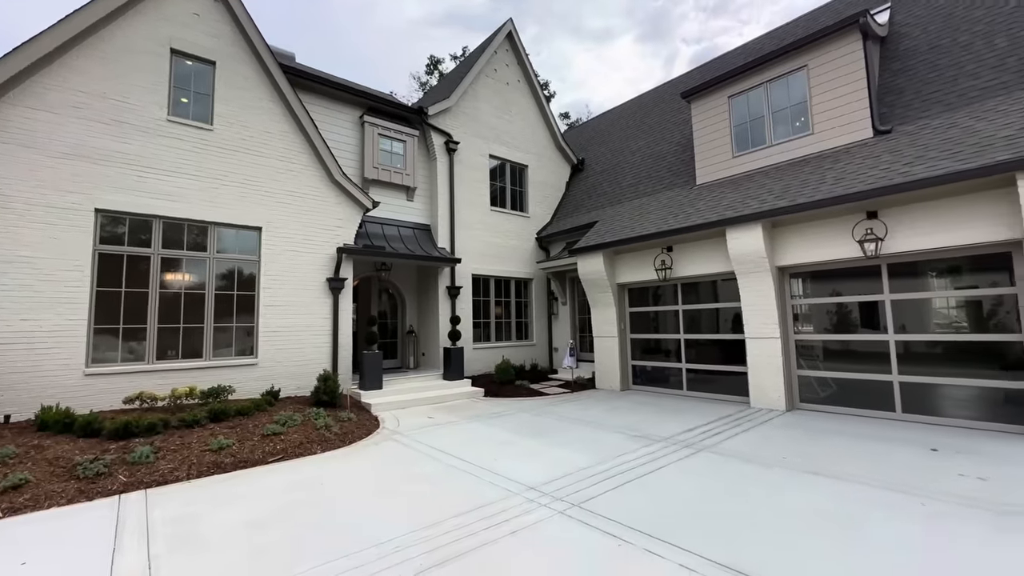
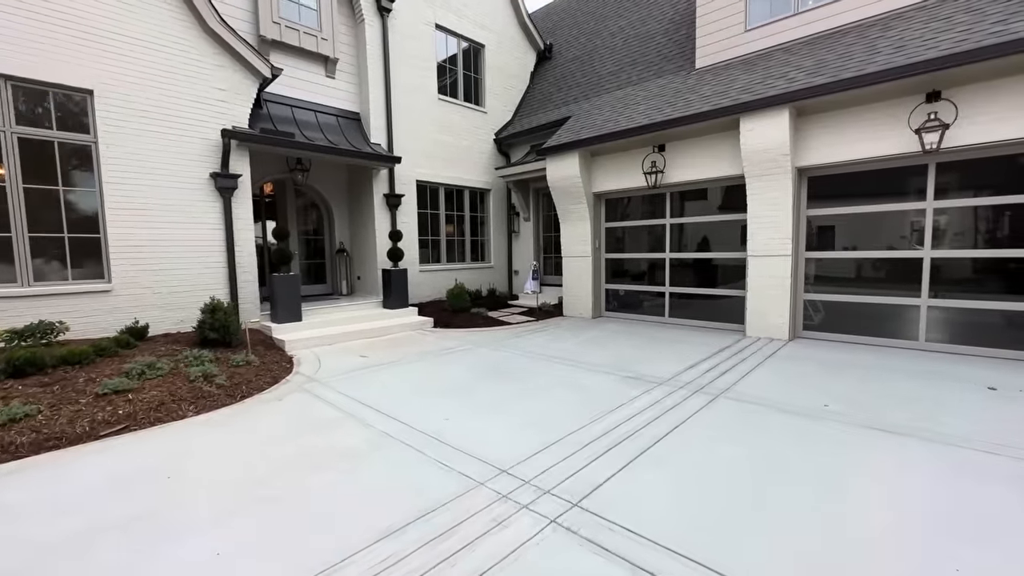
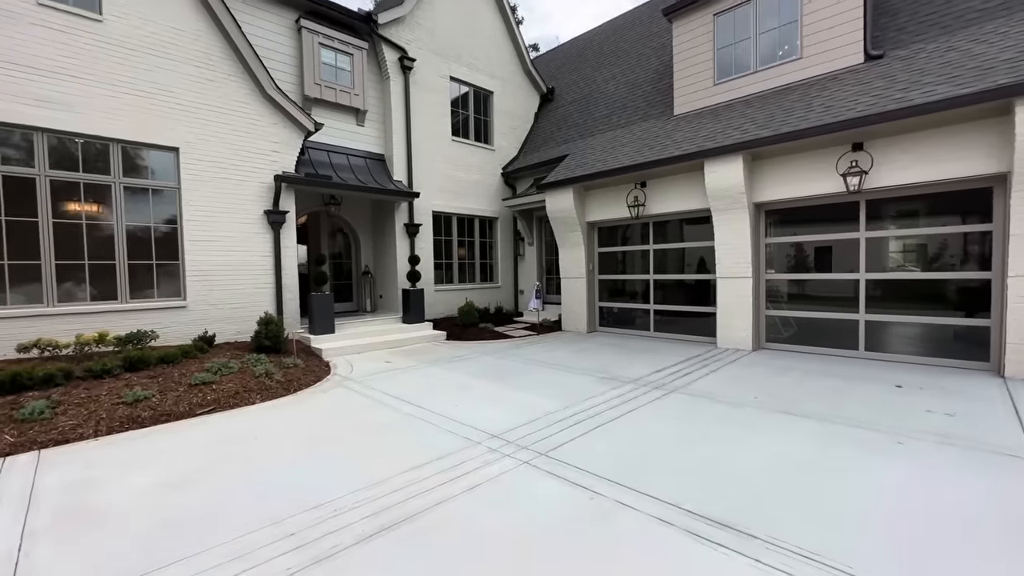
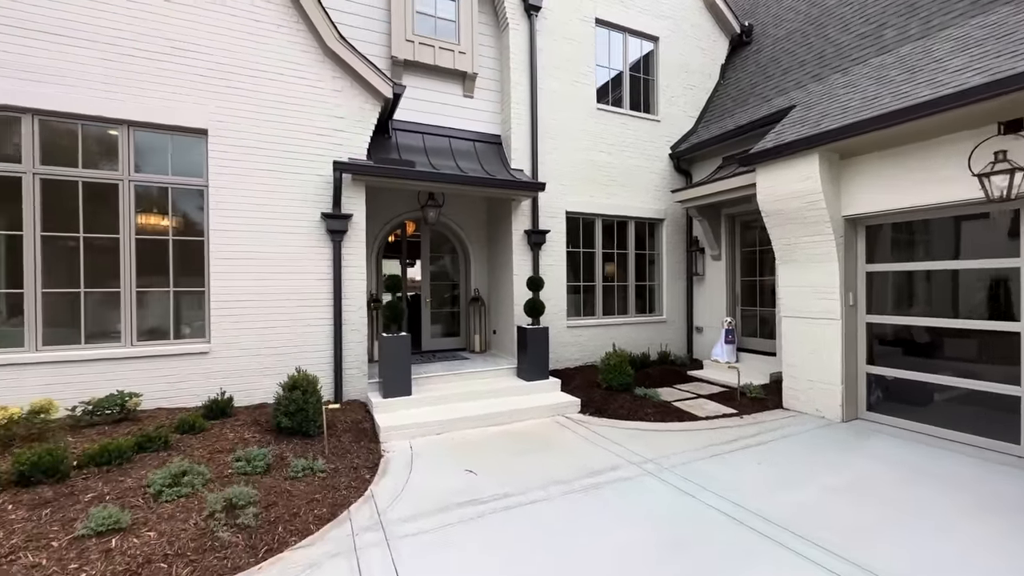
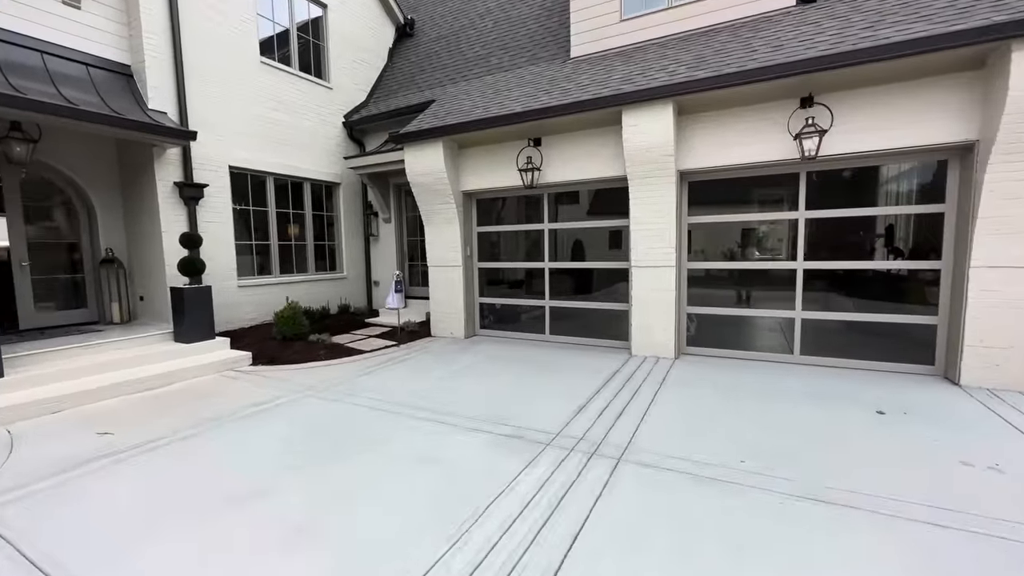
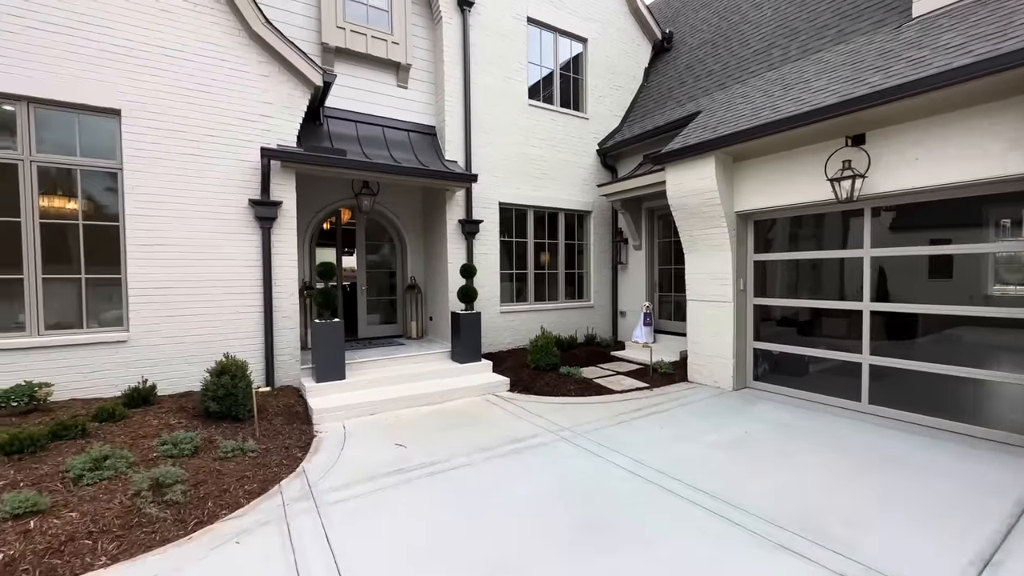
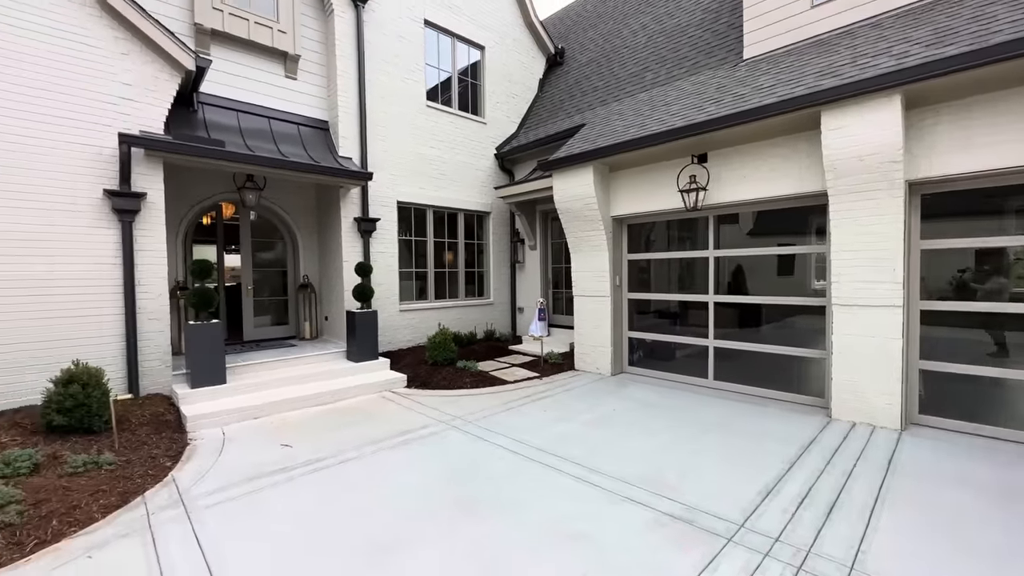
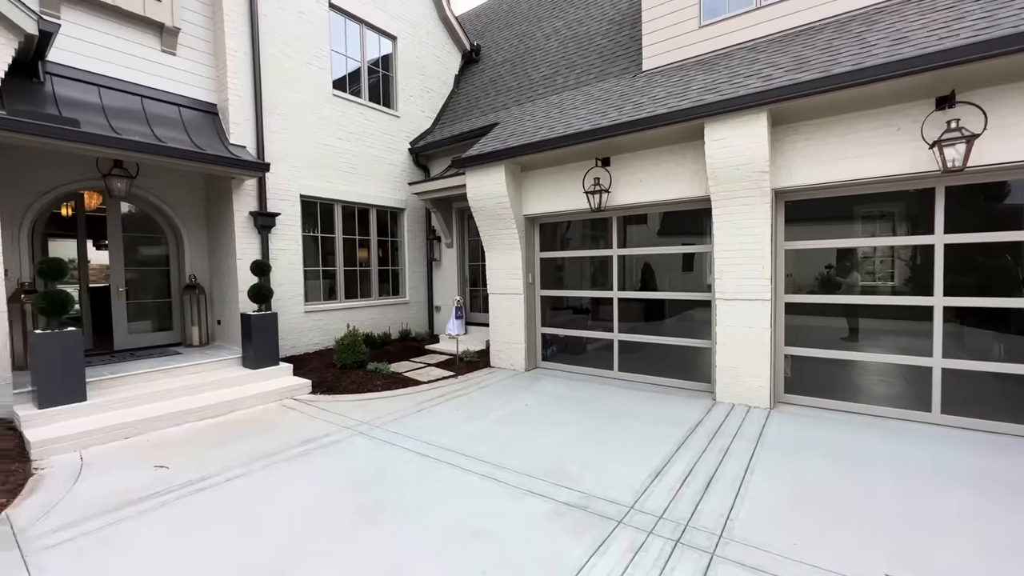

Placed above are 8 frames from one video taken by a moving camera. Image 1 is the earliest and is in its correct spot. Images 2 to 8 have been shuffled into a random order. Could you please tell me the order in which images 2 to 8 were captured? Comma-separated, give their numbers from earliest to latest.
3, 2, 5, 8, 7, 6, 4
